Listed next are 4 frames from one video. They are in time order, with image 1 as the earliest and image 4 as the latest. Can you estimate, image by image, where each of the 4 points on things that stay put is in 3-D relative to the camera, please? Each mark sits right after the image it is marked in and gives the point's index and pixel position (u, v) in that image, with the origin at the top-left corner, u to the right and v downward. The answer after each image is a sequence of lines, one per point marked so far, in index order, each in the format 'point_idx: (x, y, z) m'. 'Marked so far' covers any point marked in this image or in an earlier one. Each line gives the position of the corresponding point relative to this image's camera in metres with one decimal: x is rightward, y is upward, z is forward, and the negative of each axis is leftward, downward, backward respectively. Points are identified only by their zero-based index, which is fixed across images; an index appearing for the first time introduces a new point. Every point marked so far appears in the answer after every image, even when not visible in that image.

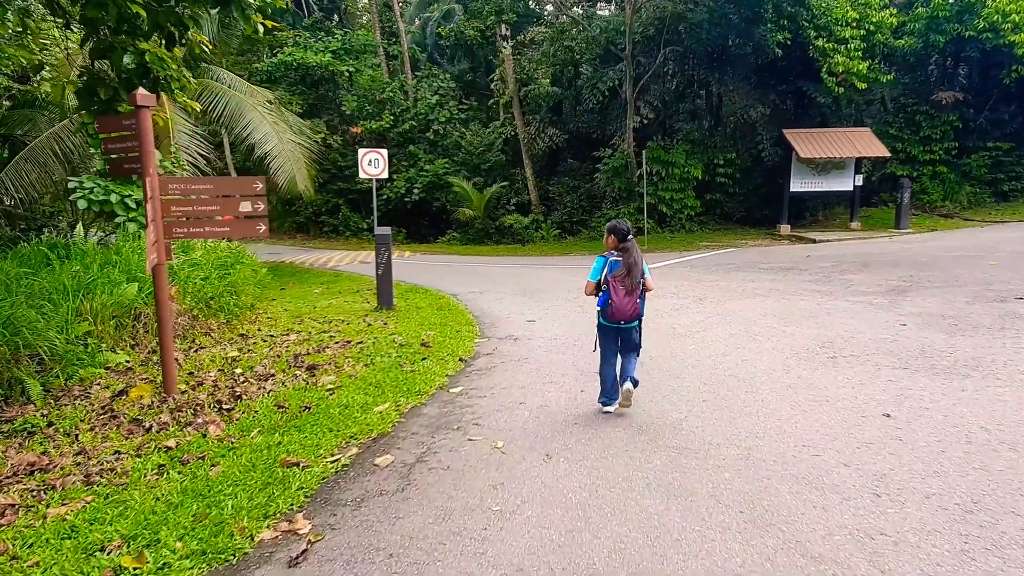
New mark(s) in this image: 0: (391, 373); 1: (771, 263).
0: (-1.1, -0.8, +6.0) m
1: (+5.1, +0.5, +12.8) m
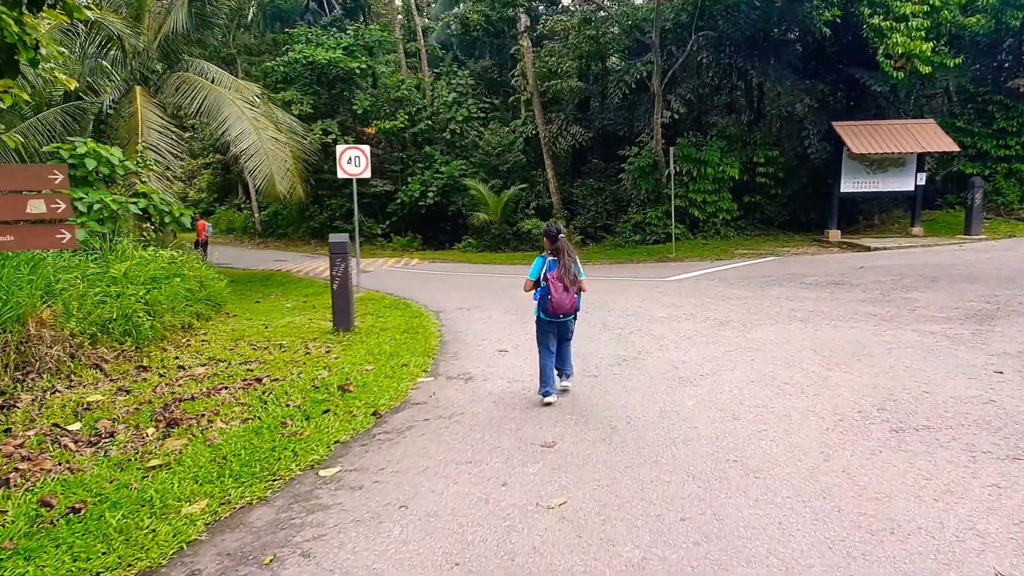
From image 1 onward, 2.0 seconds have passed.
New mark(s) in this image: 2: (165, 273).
0: (-1.6, -1.0, +4.3) m
1: (+5.0, +0.2, +10.7) m
2: (-4.8, +0.2, +9.0) m
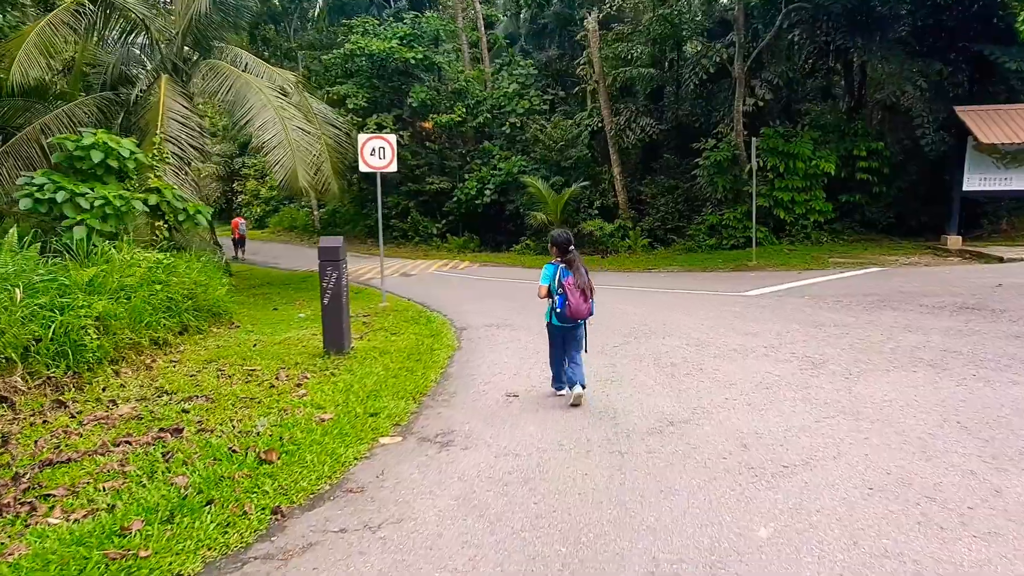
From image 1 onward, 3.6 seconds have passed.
0: (-1.9, -1.1, +2.8) m
1: (+5.5, -0.1, +8.4) m
2: (-4.4, +0.1, +7.8) m
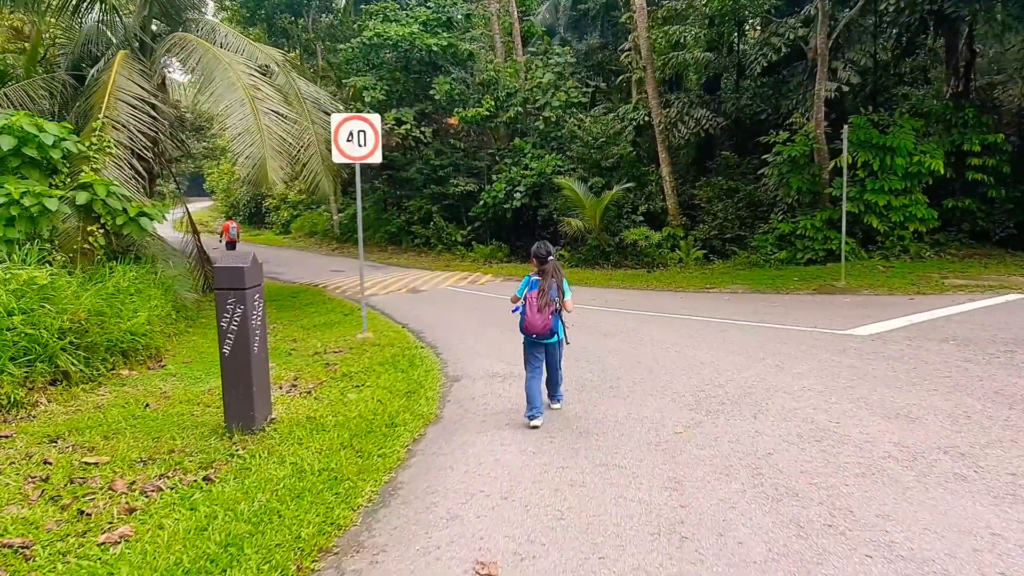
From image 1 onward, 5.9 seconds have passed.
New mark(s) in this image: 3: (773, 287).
0: (-2.1, -1.4, +0.3) m
1: (+5.6, -0.5, +5.5) m
2: (-4.3, -0.2, +5.5) m
3: (+4.7, 0.0, +11.9) m
